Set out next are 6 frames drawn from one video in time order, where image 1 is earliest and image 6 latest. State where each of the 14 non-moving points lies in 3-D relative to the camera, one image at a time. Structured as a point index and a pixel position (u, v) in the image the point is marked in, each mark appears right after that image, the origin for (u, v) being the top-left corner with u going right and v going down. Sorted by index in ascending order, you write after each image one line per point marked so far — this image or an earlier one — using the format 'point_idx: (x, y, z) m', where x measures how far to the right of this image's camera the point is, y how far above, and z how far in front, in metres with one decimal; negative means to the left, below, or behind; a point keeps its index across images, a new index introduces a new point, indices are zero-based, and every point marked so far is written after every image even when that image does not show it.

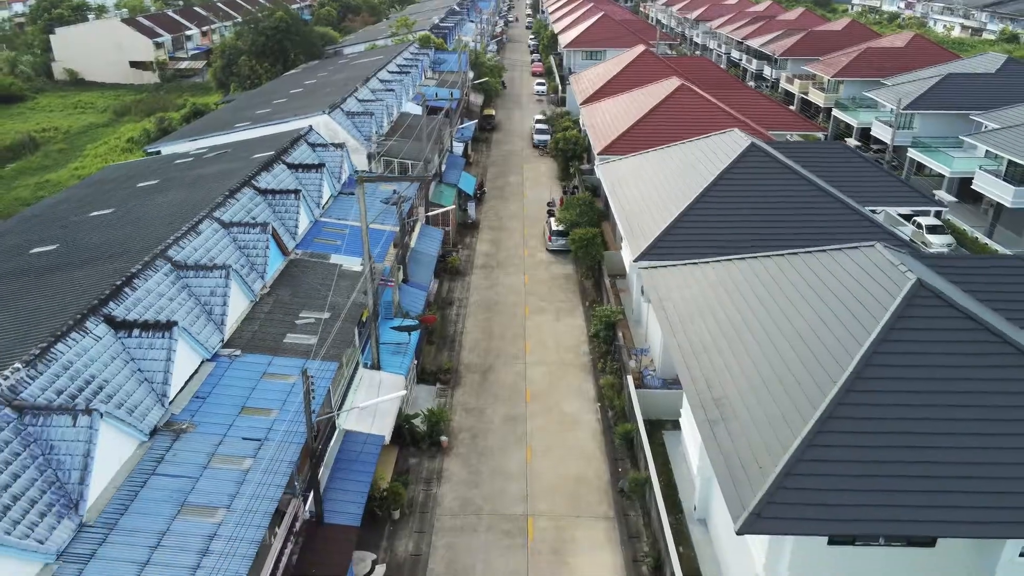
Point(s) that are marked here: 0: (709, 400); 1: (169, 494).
0: (+3.8, -2.2, +14.0) m
1: (-5.8, -3.5, +12.3) m
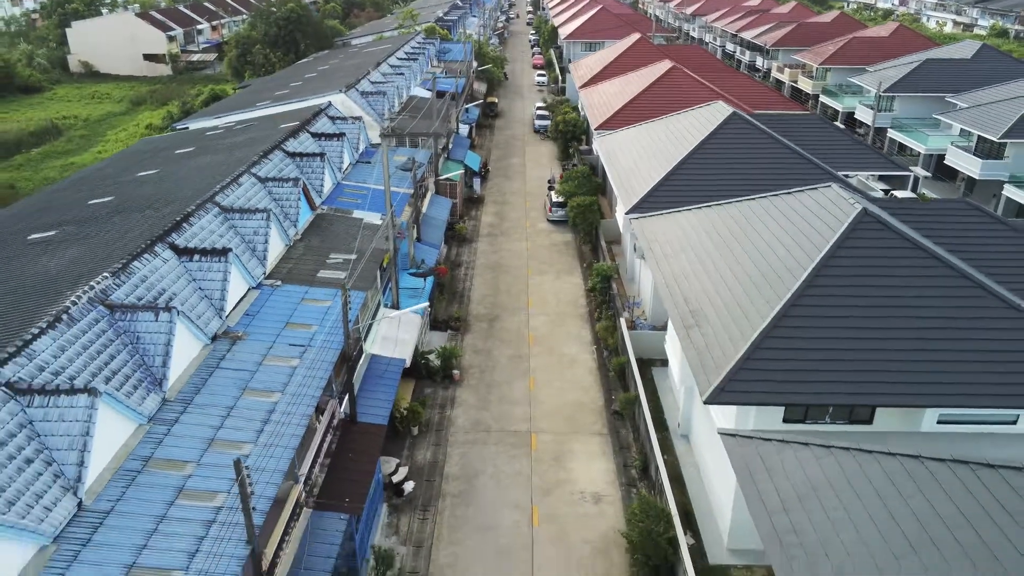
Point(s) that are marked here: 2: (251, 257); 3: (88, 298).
0: (+3.9, -0.6, +16.5) m
1: (-5.6, -1.9, +14.7) m
2: (-6.7, +0.8, +18.8) m
3: (-8.2, -0.2, +14.1) m
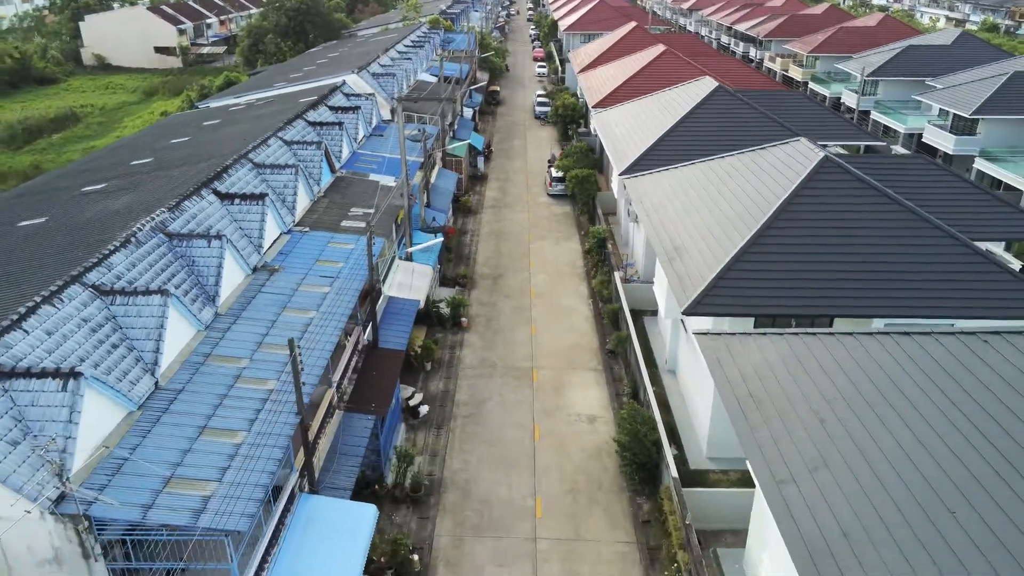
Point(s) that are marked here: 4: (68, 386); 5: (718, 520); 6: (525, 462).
0: (+4.0, +1.0, +18.7) m
1: (-5.5, -0.3, +17.0) m
2: (-6.6, +2.4, +21.0) m
3: (-8.1, +1.3, +16.3) m
4: (-6.8, -1.5, +11.2) m
5: (+4.7, -5.2, +16.4) m
6: (+0.3, -4.4, +18.5) m
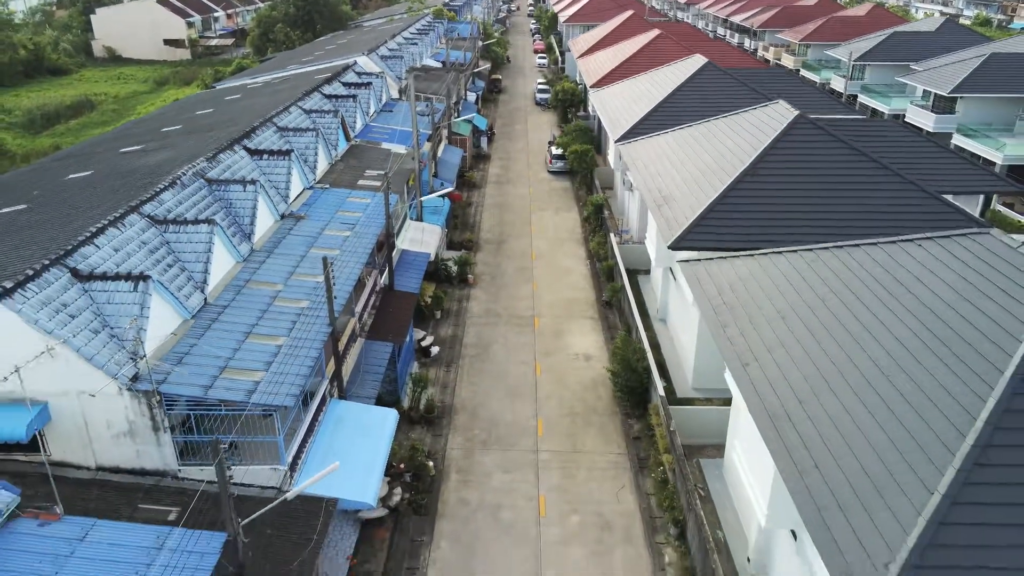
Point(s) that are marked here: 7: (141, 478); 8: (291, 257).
0: (+4.1, +2.5, +20.6) m
1: (-5.4, +1.2, +18.9) m
2: (-6.5, +3.9, +22.9) m
3: (-8.0, +2.9, +18.2) m
4: (-6.7, 0.0, +13.1) m
5: (+4.8, -3.7, +18.3) m
6: (+0.4, -2.9, +20.4) m
7: (-6.6, -3.4, +13.0) m
8: (-5.5, +0.8, +17.9) m
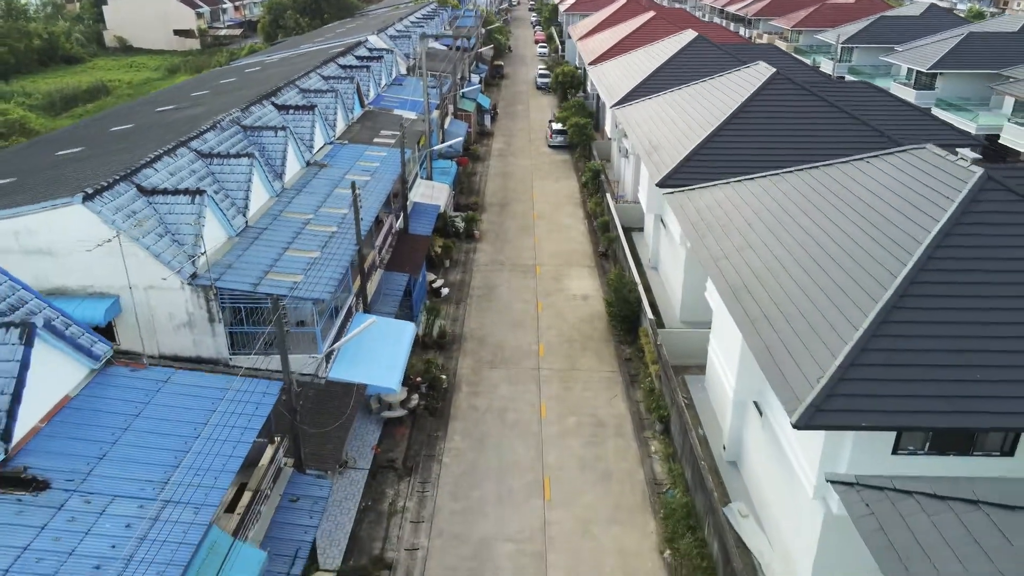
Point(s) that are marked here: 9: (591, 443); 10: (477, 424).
0: (+4.3, +4.3, +22.6) m
1: (-5.3, +3.0, +20.9) m
2: (-6.4, +5.7, +25.0) m
3: (-7.9, +4.7, +20.3) m
4: (-6.6, +1.8, +15.2) m
5: (+4.9, -1.9, +20.3) m
6: (+0.6, -1.1, +22.5) m
7: (-6.5, -1.6, +15.0) m
8: (-5.3, +2.6, +20.0) m
9: (+1.9, -3.7, +17.2) m
10: (-0.9, -3.4, +17.8) m
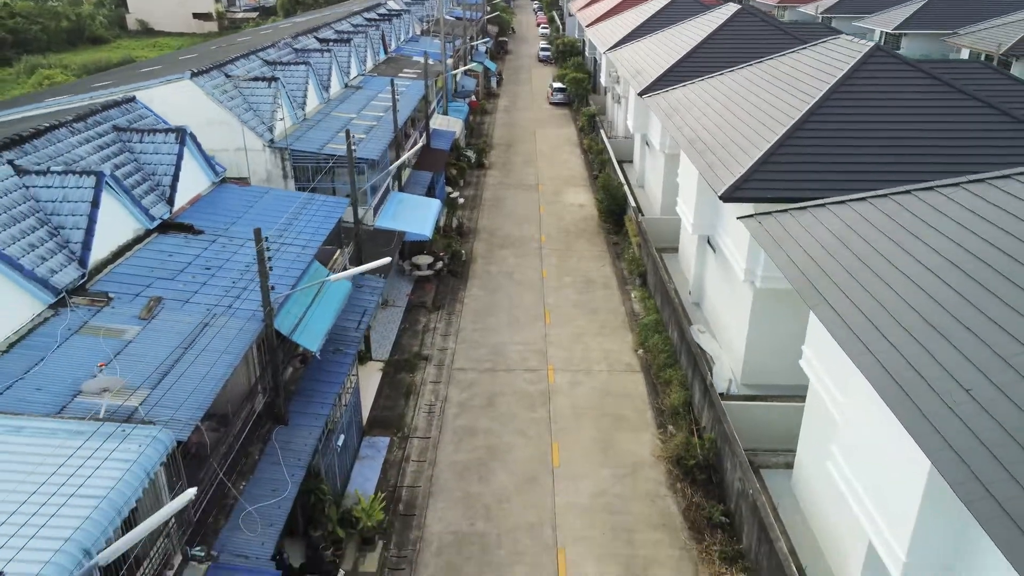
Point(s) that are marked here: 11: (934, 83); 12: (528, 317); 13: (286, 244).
0: (+4.5, +7.8, +26.7) m
1: (-5.1, +6.5, +25.0) m
2: (-6.1, +9.2, +29.1) m
3: (-7.6, +8.2, +24.4) m
4: (-6.4, +5.3, +19.3) m
5: (+5.1, +1.6, +24.4) m
6: (+0.8, +2.4, +26.6) m
7: (-6.3, +1.9, +19.2) m
8: (-5.1, +6.1, +24.1) m
9: (+2.1, -0.1, +21.3) m
10: (-0.7, +0.2, +21.9) m
11: (+8.9, +4.3, +15.4) m
12: (+0.4, -0.8, +19.8) m
13: (-4.1, +0.8, +13.3) m
